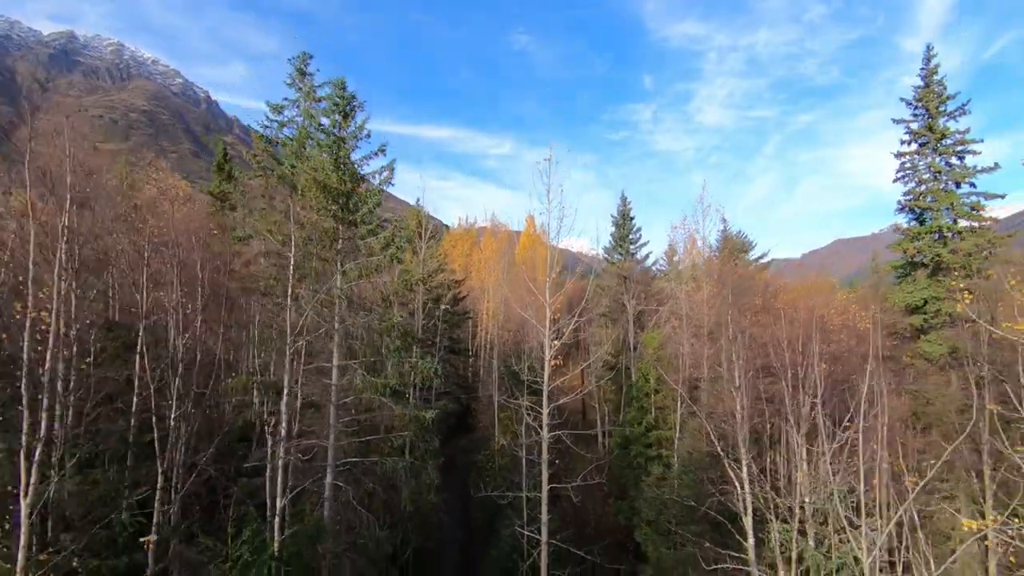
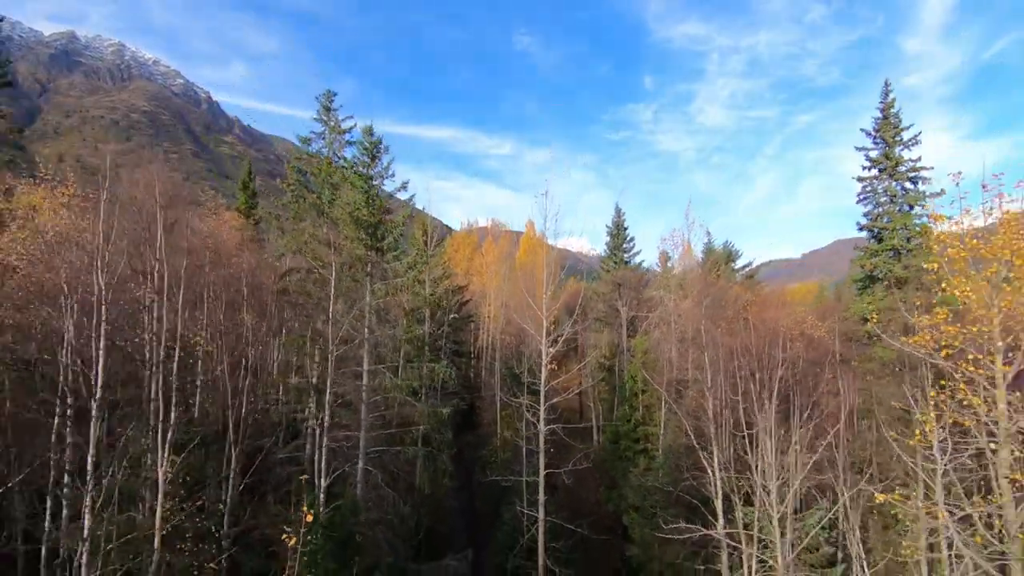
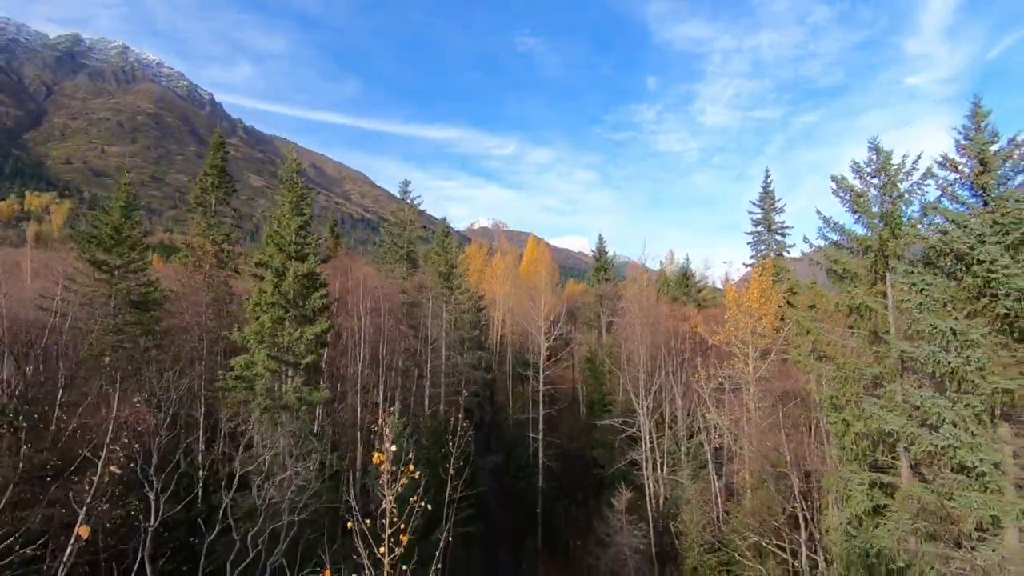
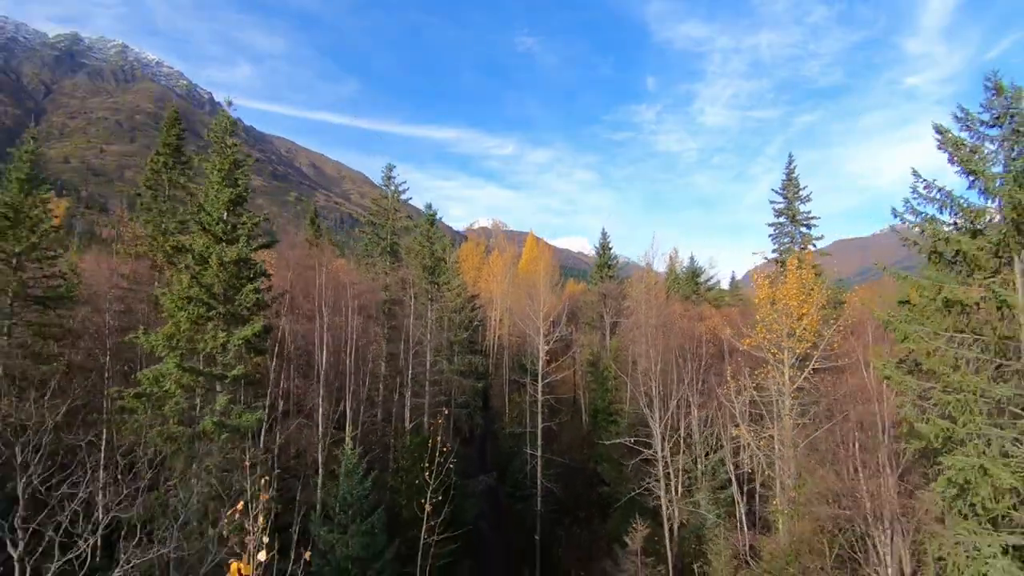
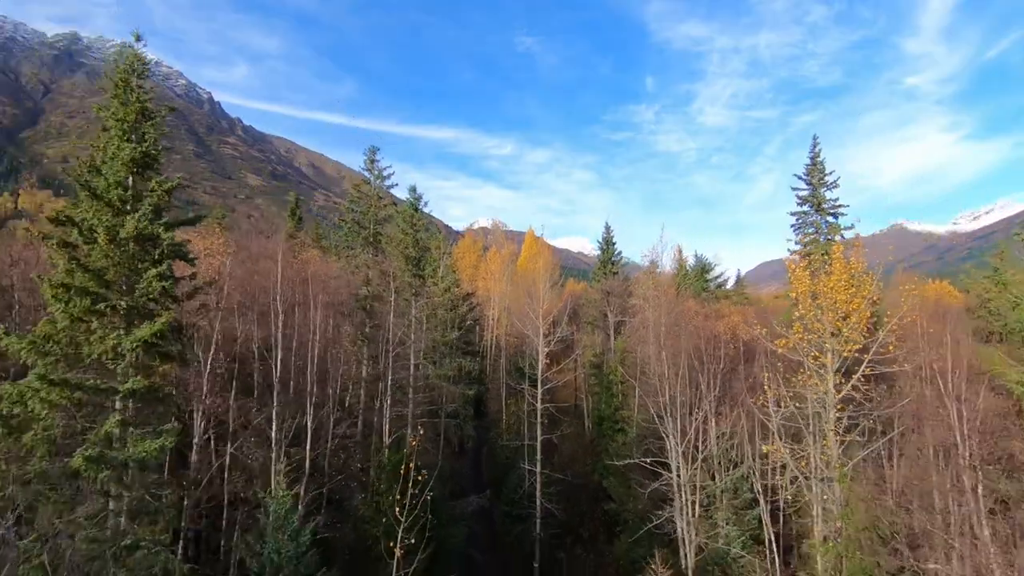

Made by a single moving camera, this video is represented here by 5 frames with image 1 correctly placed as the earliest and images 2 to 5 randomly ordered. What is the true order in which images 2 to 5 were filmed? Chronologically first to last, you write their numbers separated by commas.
2, 5, 4, 3
